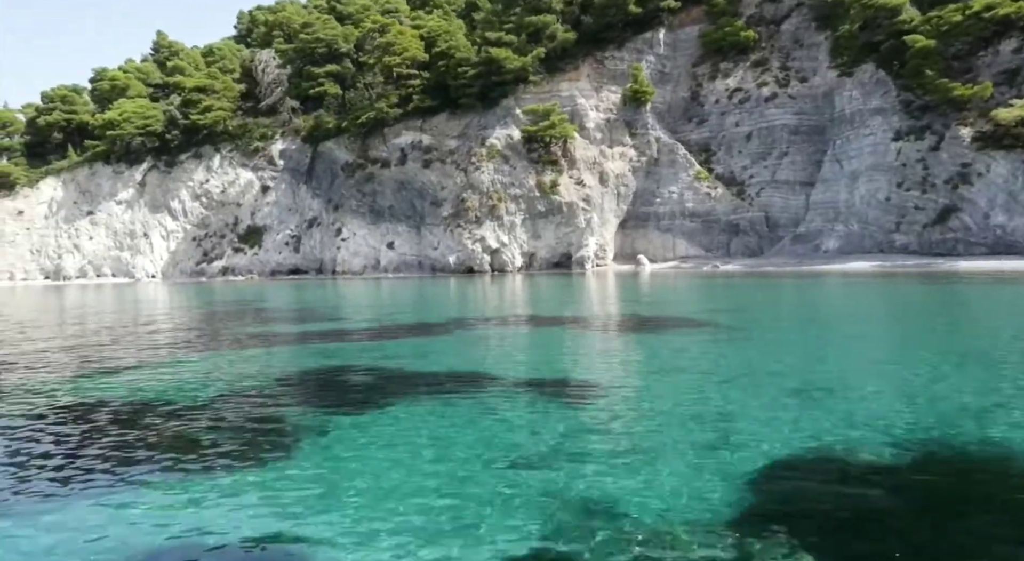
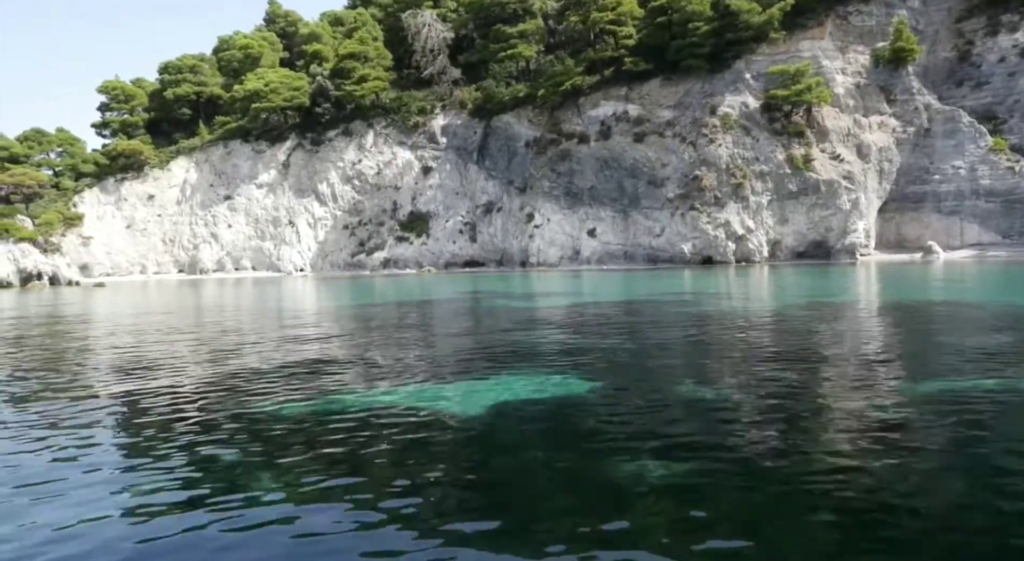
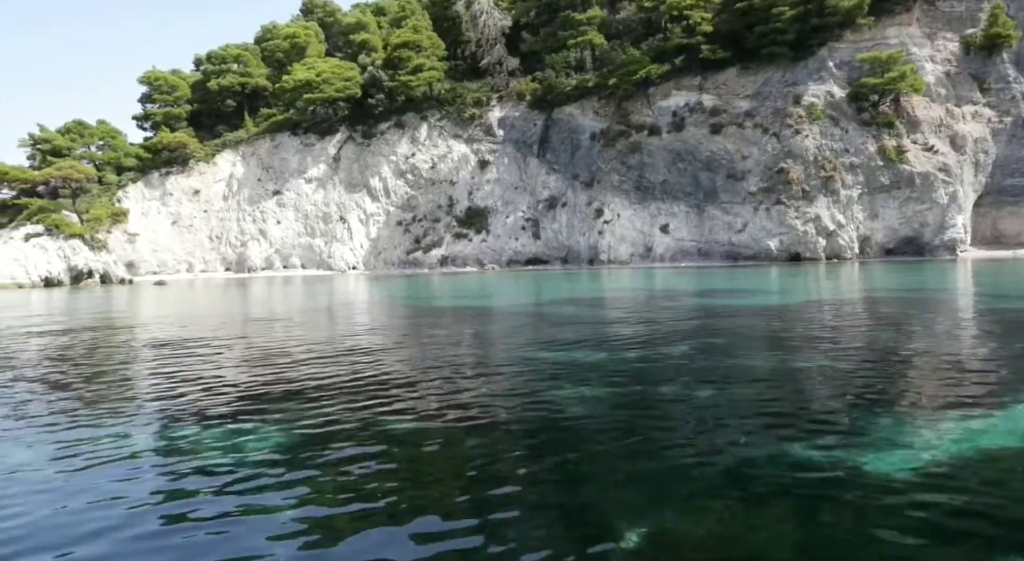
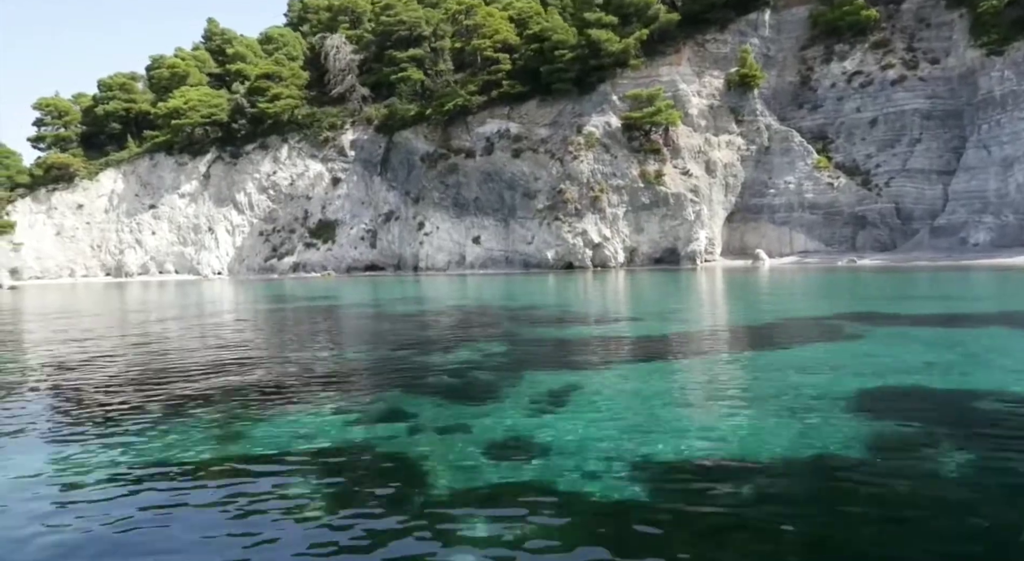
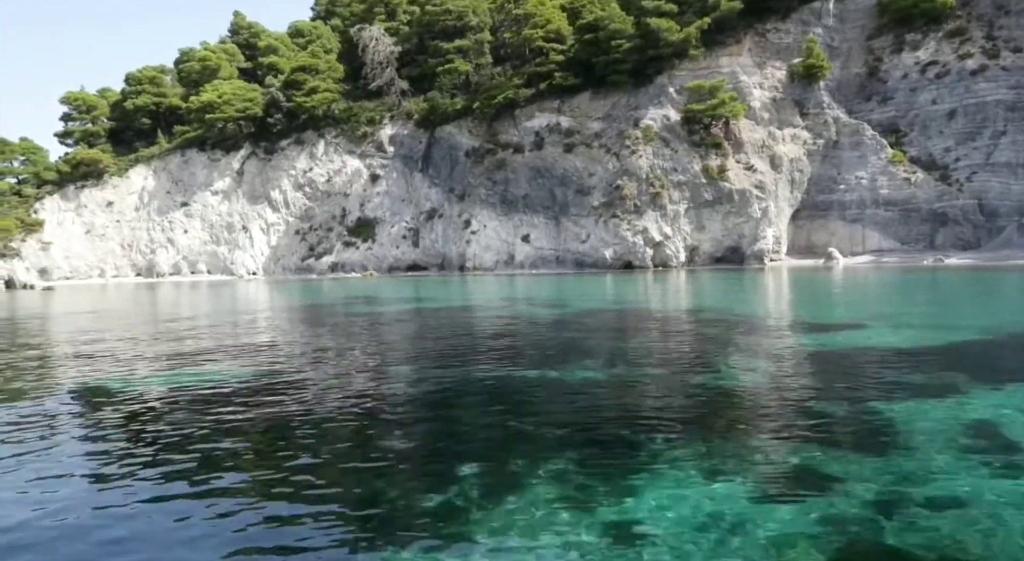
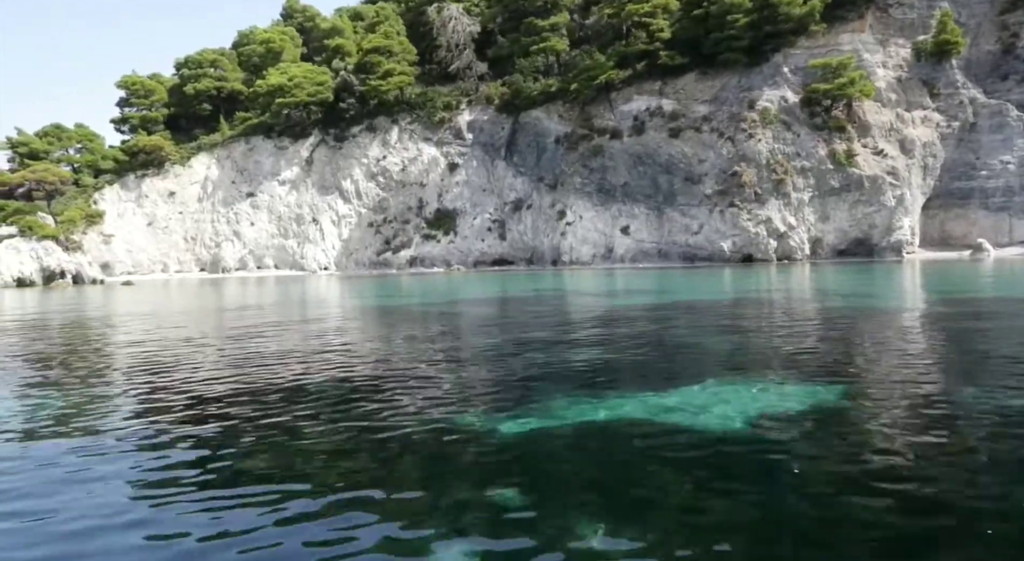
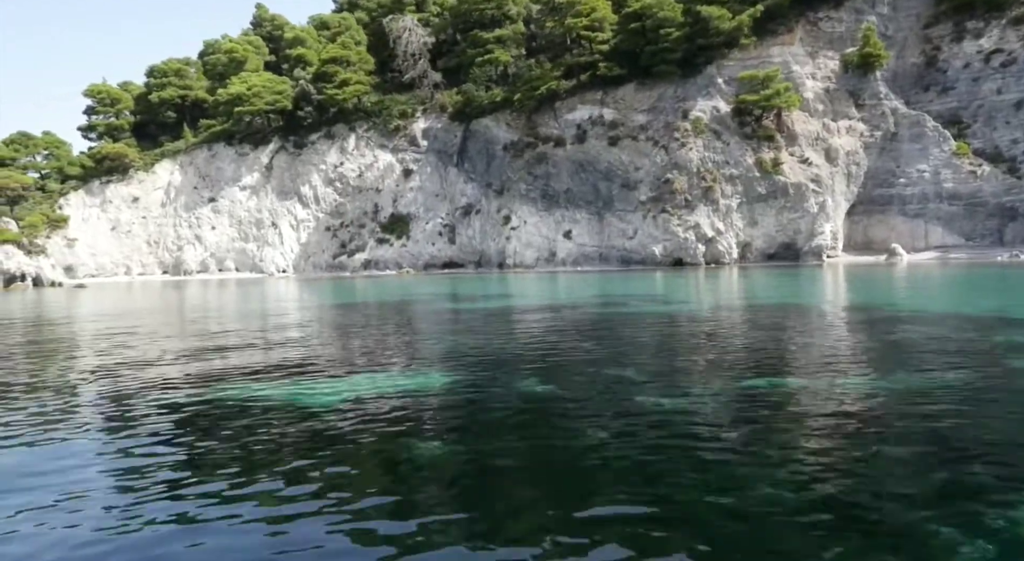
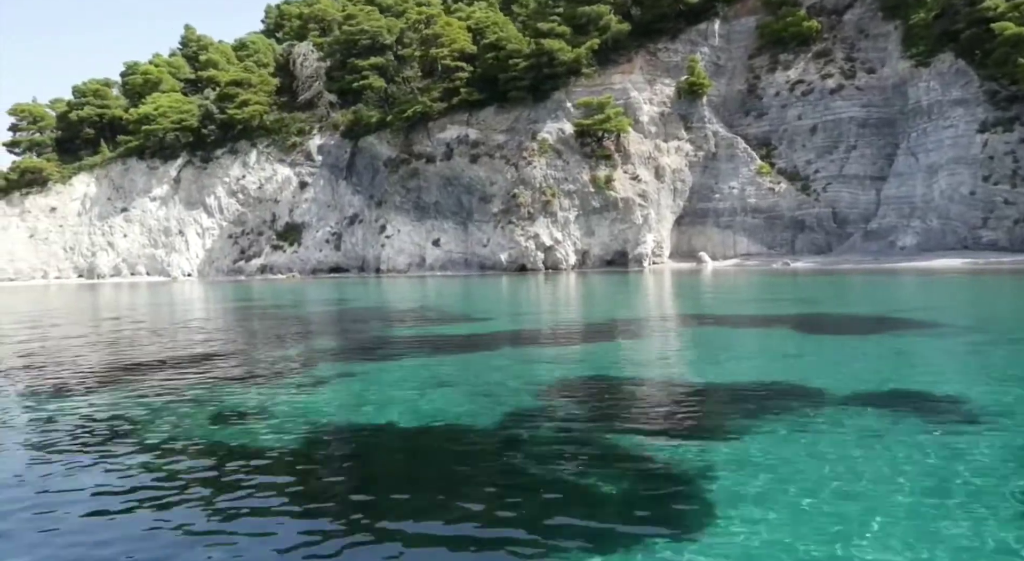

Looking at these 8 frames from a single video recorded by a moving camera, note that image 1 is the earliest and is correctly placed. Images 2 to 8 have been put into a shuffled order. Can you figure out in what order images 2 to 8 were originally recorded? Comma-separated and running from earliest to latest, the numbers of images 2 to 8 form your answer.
8, 4, 5, 7, 2, 6, 3
